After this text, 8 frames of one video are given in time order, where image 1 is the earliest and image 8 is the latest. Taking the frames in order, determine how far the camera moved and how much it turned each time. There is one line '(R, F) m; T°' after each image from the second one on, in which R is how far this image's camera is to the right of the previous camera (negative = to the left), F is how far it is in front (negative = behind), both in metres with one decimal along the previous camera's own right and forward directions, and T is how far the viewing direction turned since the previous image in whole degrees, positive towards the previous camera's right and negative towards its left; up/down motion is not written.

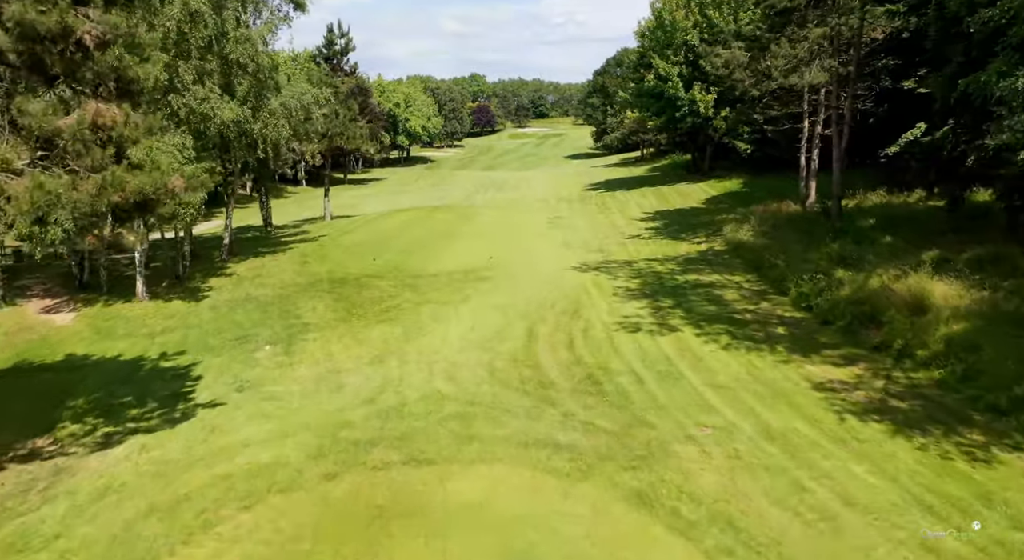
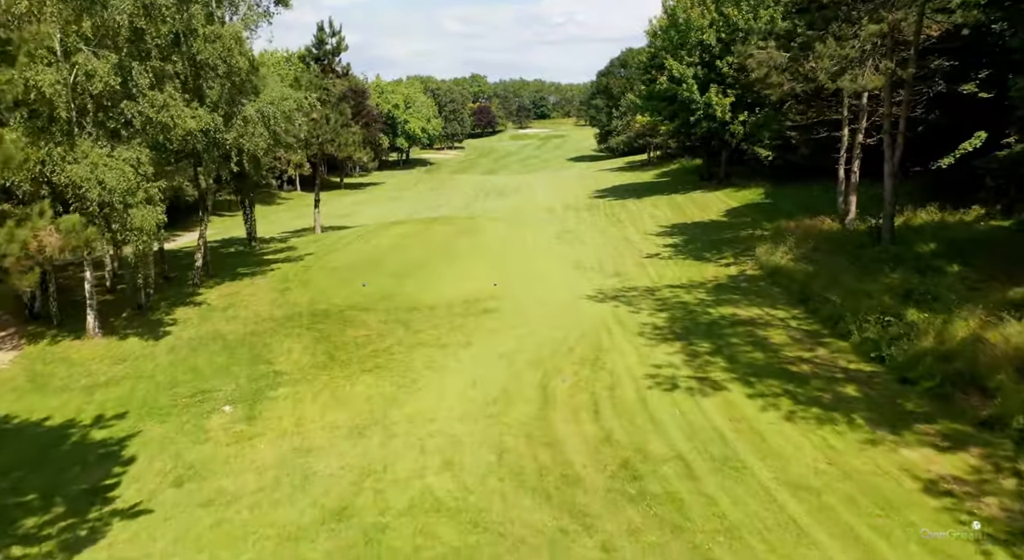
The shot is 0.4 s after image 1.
(-0.1, +2.2) m; 0°
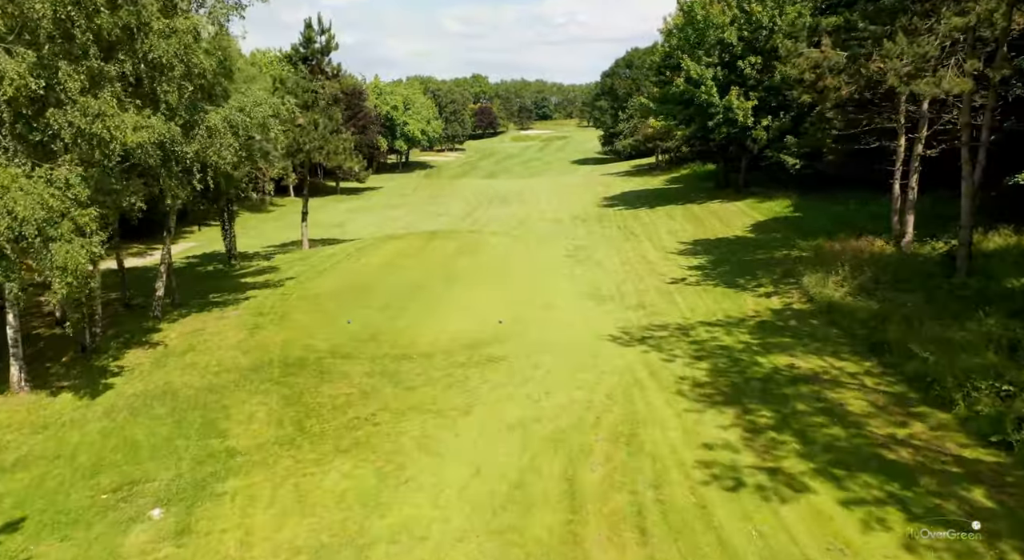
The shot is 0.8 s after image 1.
(-0.2, +2.5) m; 0°
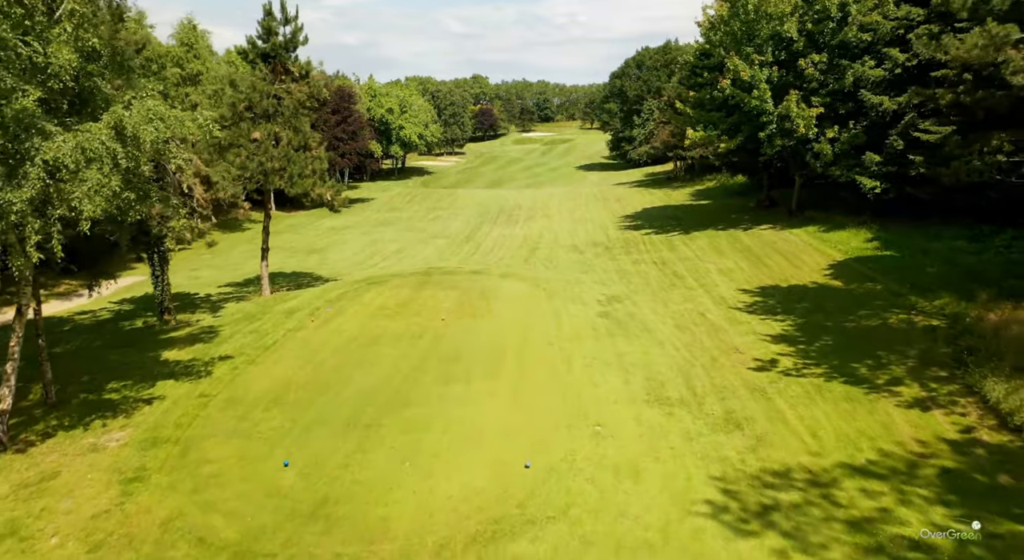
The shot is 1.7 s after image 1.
(-0.4, +5.6) m; 0°
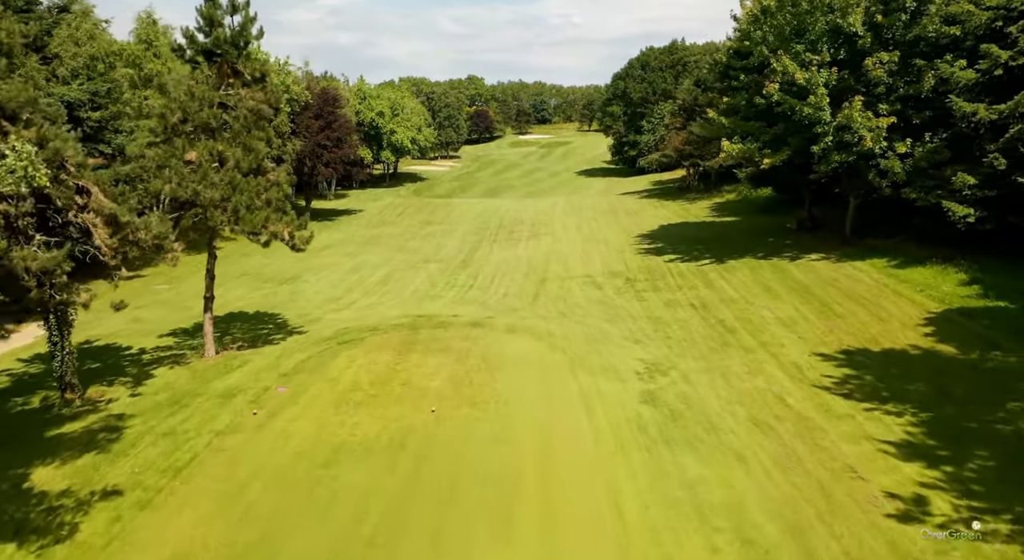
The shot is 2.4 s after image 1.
(-0.3, +4.6) m; 0°
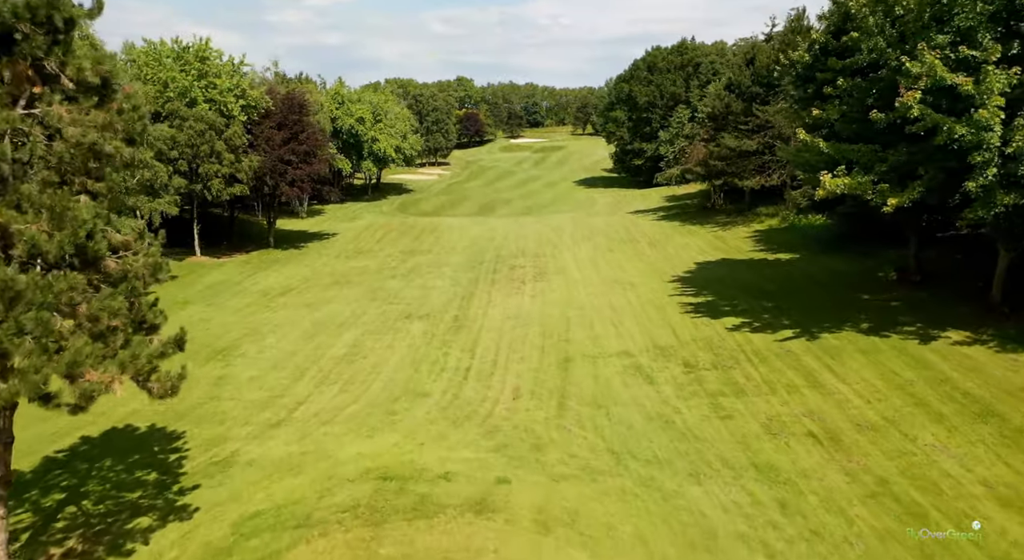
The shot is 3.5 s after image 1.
(-0.6, +7.7) m; +1°
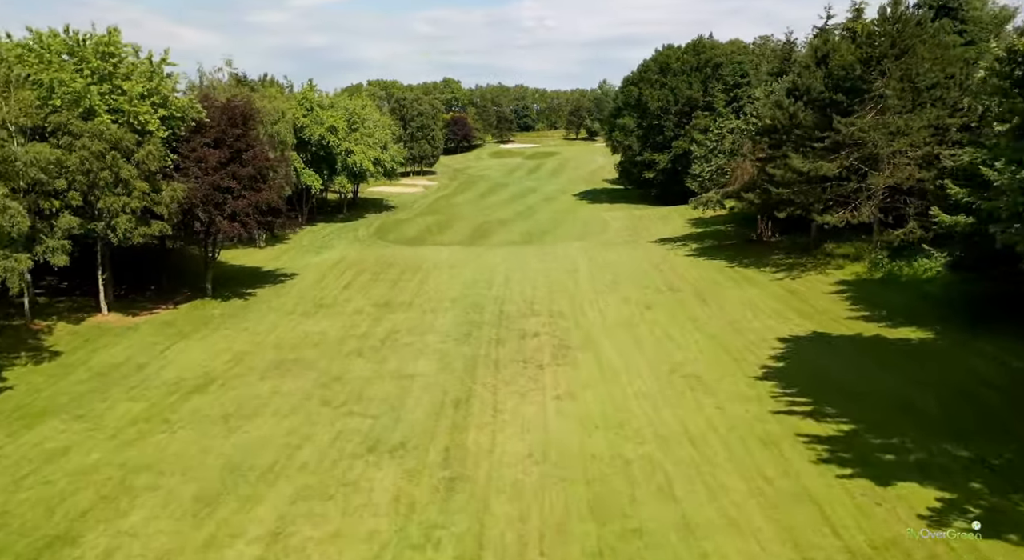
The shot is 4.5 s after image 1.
(-0.8, +9.5) m; +1°
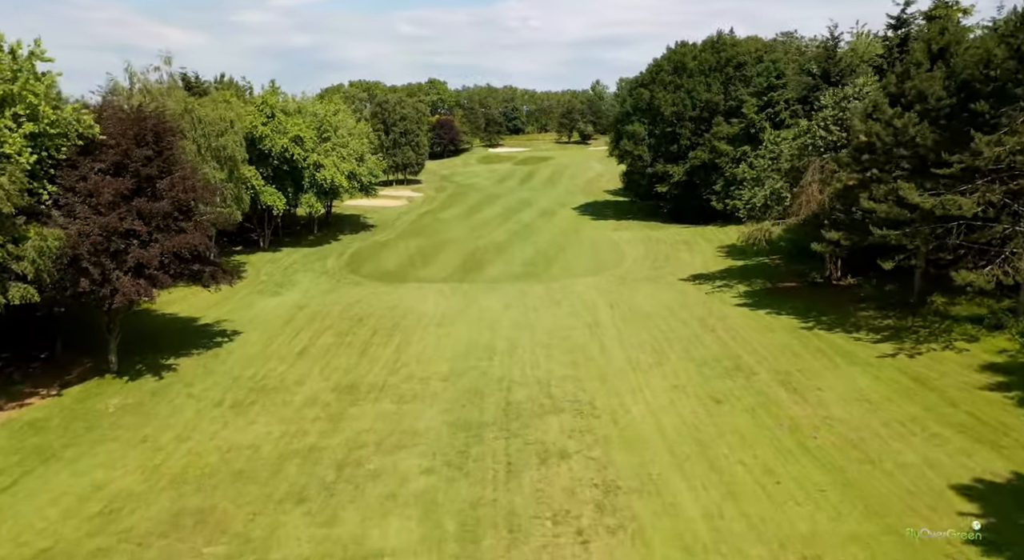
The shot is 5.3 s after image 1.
(-0.7, +8.9) m; +1°
